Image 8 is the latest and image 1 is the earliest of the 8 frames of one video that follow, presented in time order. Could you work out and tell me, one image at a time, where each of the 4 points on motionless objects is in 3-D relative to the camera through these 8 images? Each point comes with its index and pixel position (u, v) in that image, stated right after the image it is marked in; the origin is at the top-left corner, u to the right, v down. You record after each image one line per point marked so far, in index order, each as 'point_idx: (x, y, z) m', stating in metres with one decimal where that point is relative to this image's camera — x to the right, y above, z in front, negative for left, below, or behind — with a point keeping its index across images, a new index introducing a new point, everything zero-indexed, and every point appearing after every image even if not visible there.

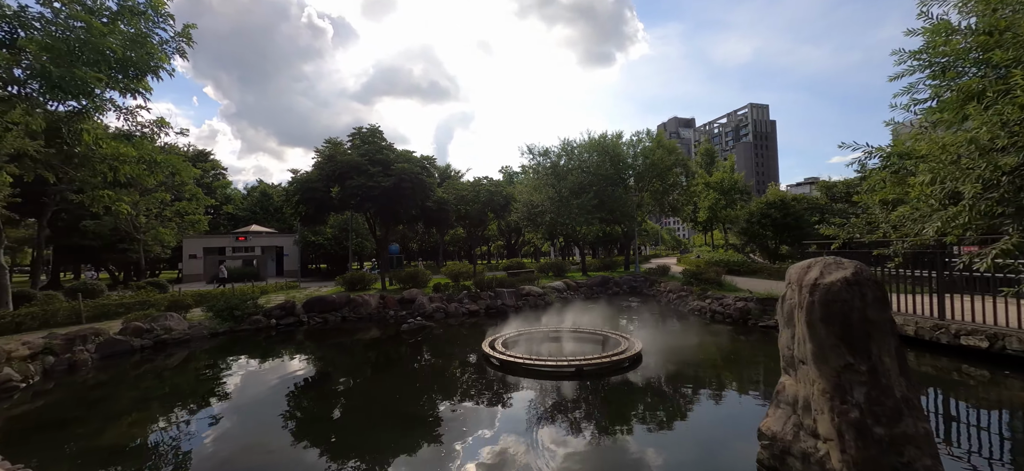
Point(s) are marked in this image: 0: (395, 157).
0: (-5.0, +3.4, +18.0) m
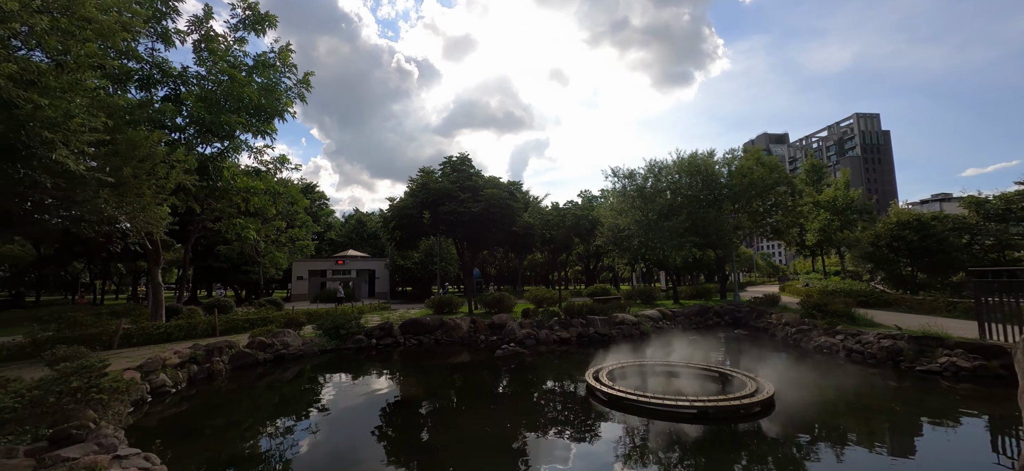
0: (-1.2, +2.3, +18.4) m
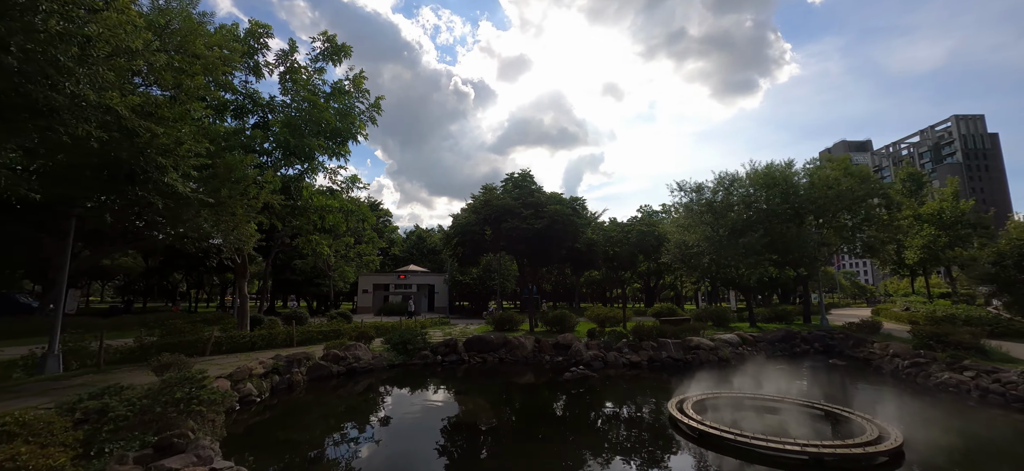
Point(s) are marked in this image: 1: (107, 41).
0: (+1.5, +1.6, +18.2) m
1: (-5.7, +2.8, +5.8) m
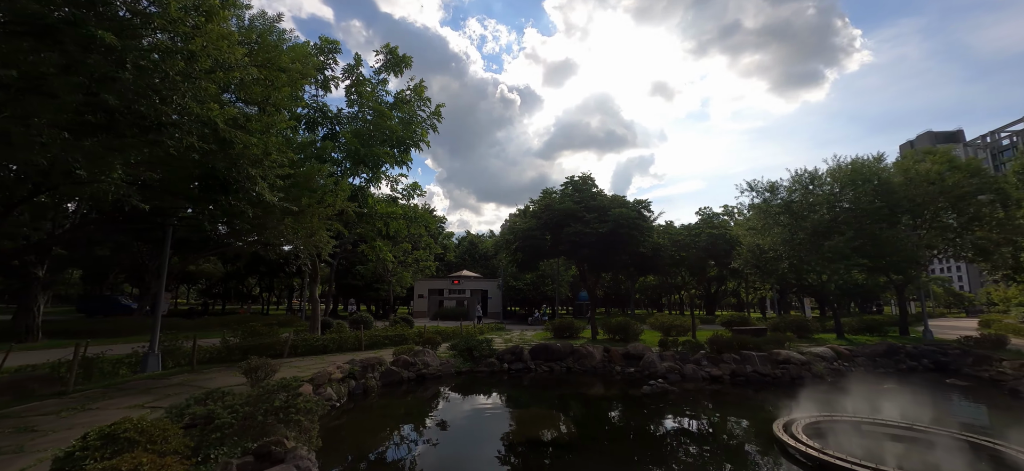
0: (+4.1, +1.4, +17.5) m
1: (-4.4, +2.7, +6.0) m
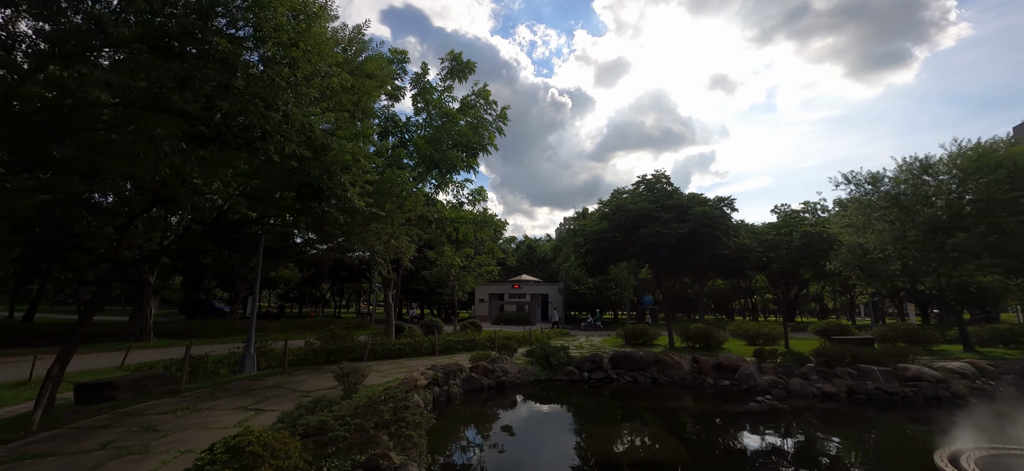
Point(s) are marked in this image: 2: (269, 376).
0: (+7.0, +1.4, +16.3) m
1: (-3.0, +2.6, +6.1) m
2: (-6.0, -3.5, +10.2) m
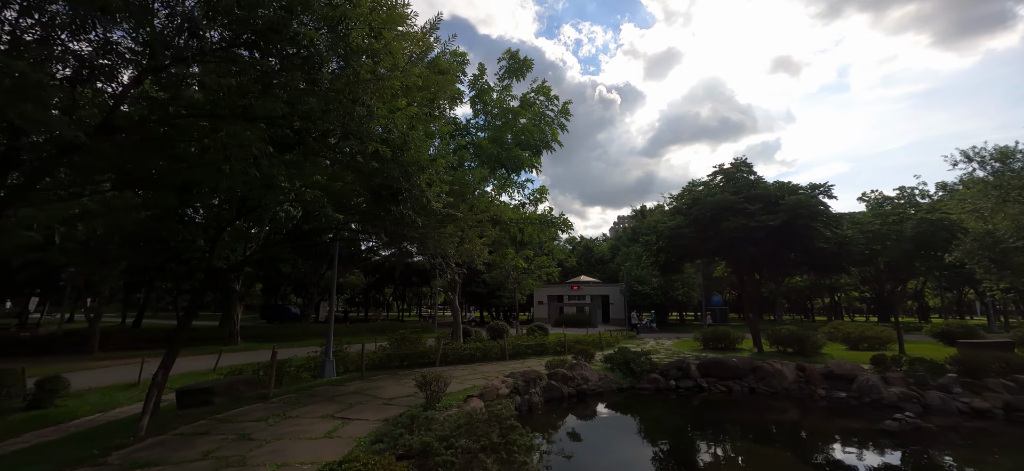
0: (+9.4, +1.7, +14.7) m
1: (-1.8, +2.5, +5.8) m
2: (-4.1, -3.6, +10.3) m
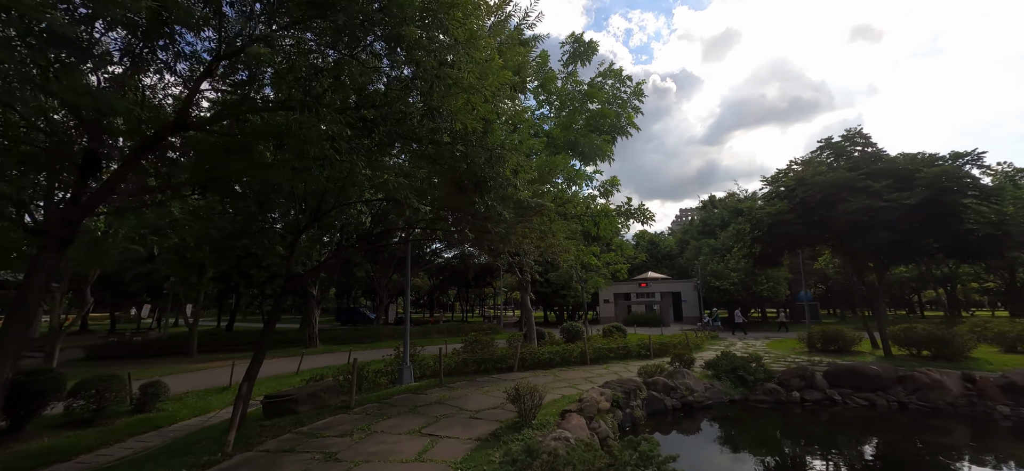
0: (+11.8, +2.2, +12.3) m
1: (-0.6, +2.6, +5.0) m
2: (-2.0, -3.6, +9.7) m
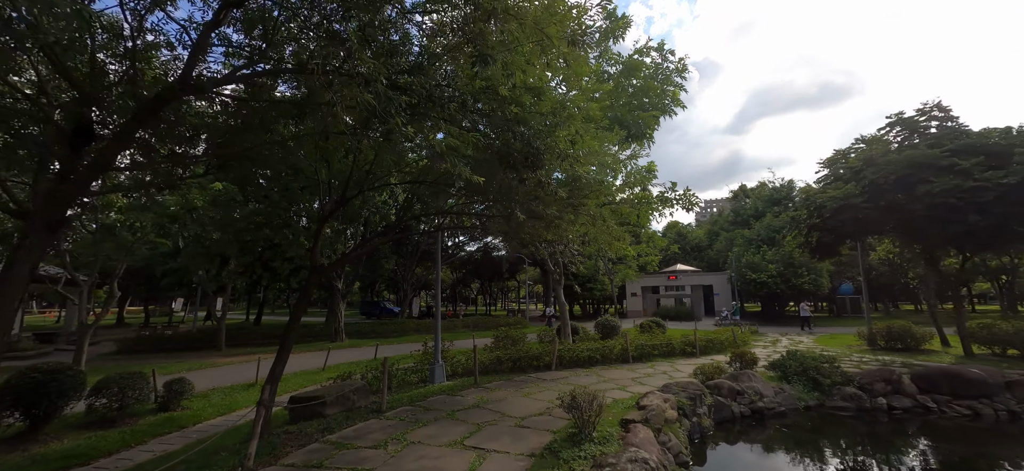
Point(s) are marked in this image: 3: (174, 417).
0: (+12.8, +2.6, +10.8) m
1: (+0.1, +2.8, +4.0) m
2: (-1.0, -3.4, +8.9) m
3: (-7.6, -4.1, +9.3) m
